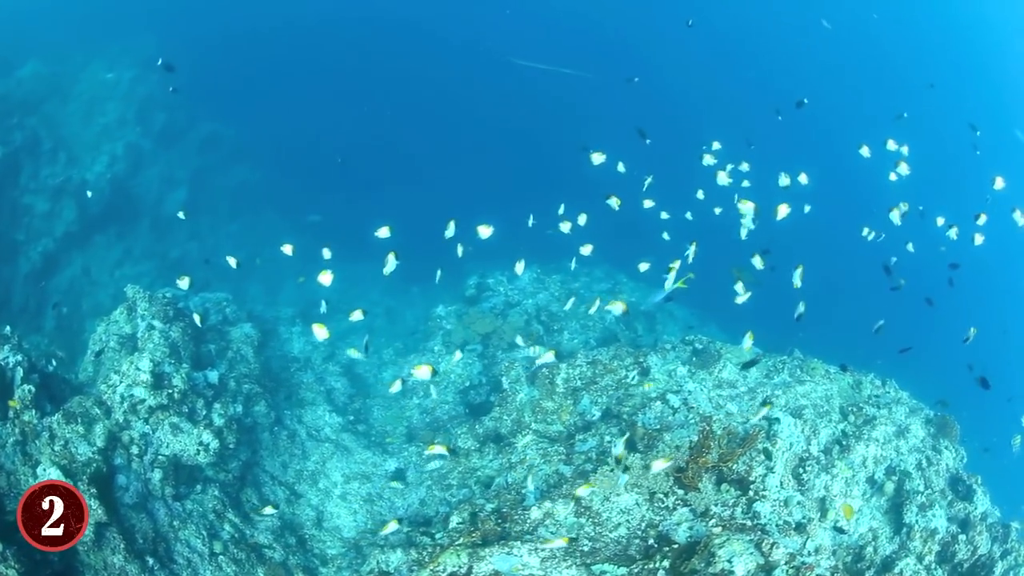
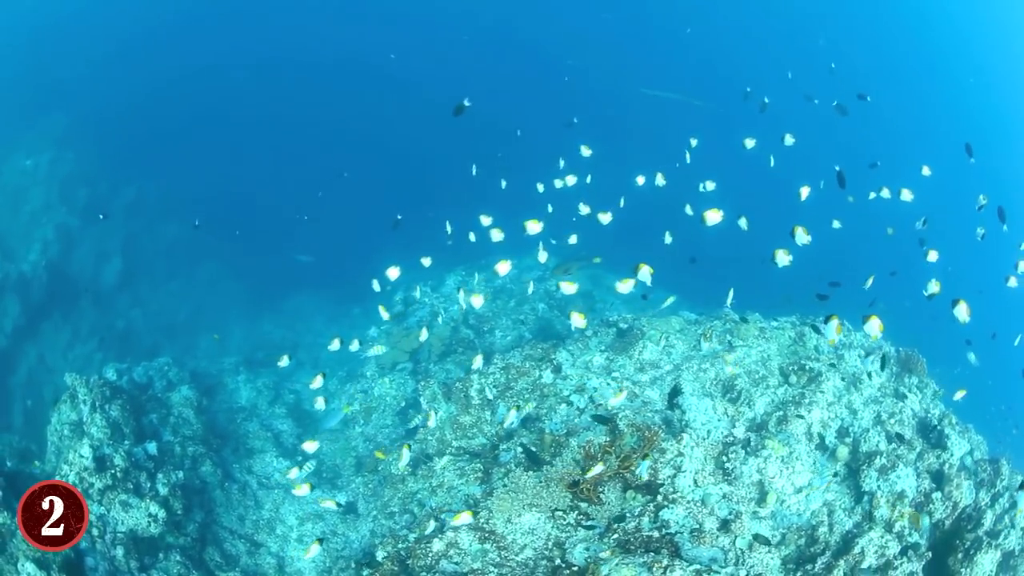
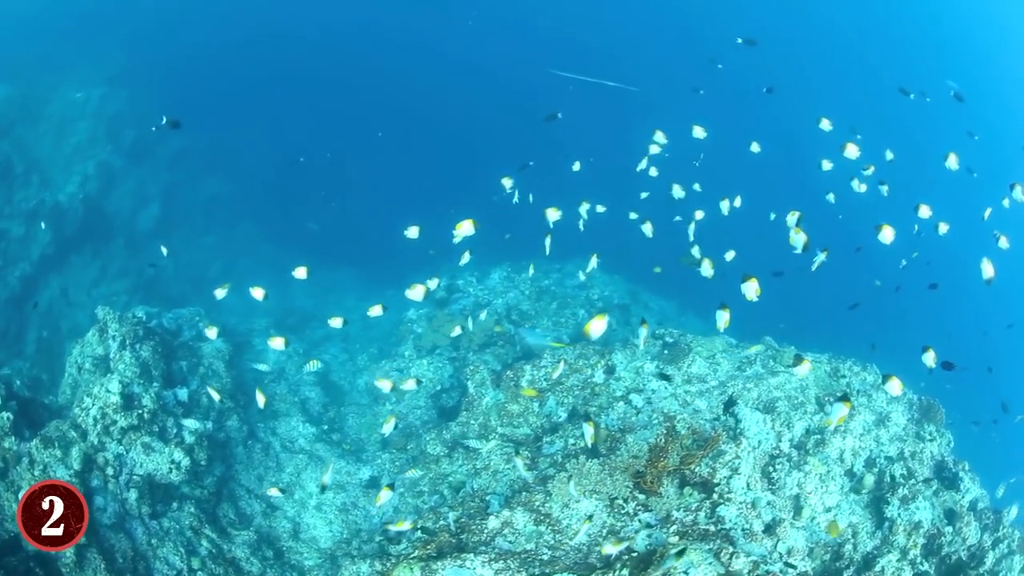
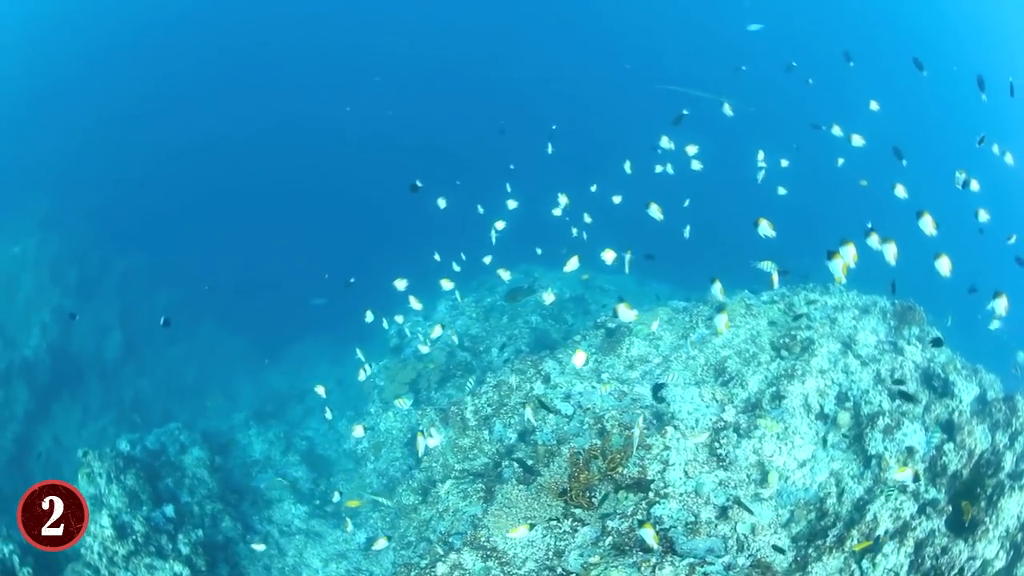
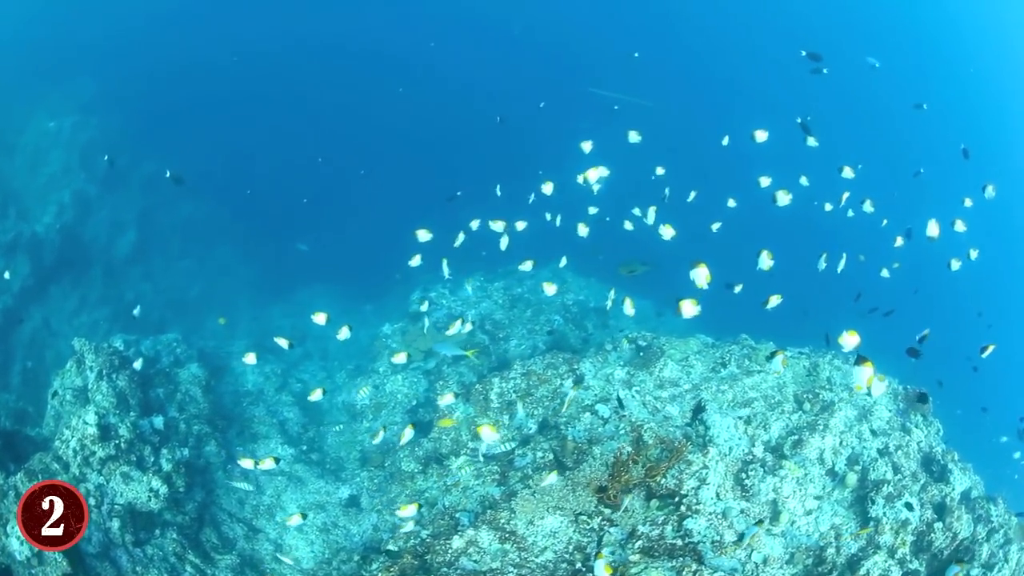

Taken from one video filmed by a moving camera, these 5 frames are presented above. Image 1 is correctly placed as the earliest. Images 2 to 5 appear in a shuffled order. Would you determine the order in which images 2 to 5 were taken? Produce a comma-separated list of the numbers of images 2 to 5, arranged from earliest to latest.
3, 5, 2, 4
